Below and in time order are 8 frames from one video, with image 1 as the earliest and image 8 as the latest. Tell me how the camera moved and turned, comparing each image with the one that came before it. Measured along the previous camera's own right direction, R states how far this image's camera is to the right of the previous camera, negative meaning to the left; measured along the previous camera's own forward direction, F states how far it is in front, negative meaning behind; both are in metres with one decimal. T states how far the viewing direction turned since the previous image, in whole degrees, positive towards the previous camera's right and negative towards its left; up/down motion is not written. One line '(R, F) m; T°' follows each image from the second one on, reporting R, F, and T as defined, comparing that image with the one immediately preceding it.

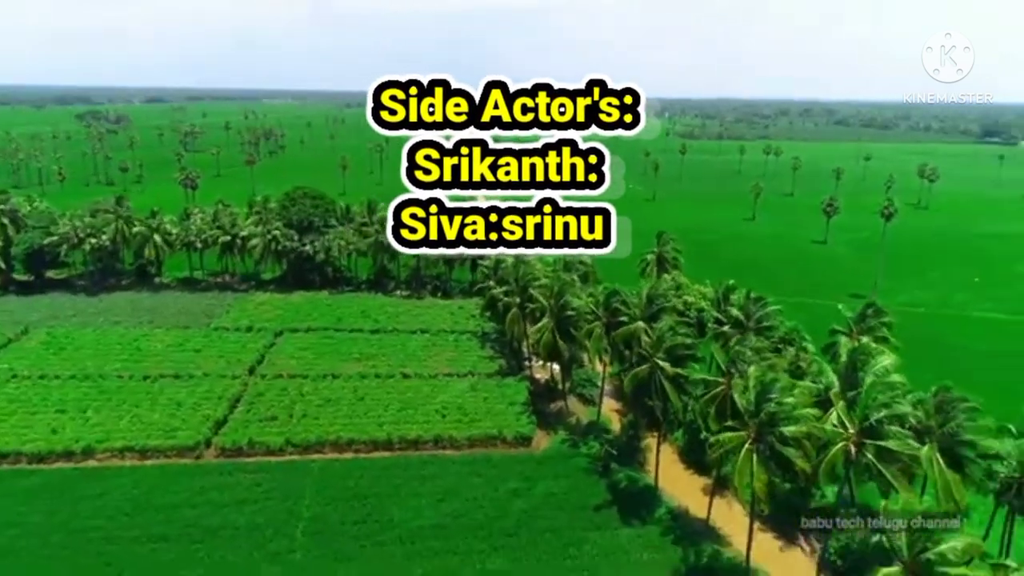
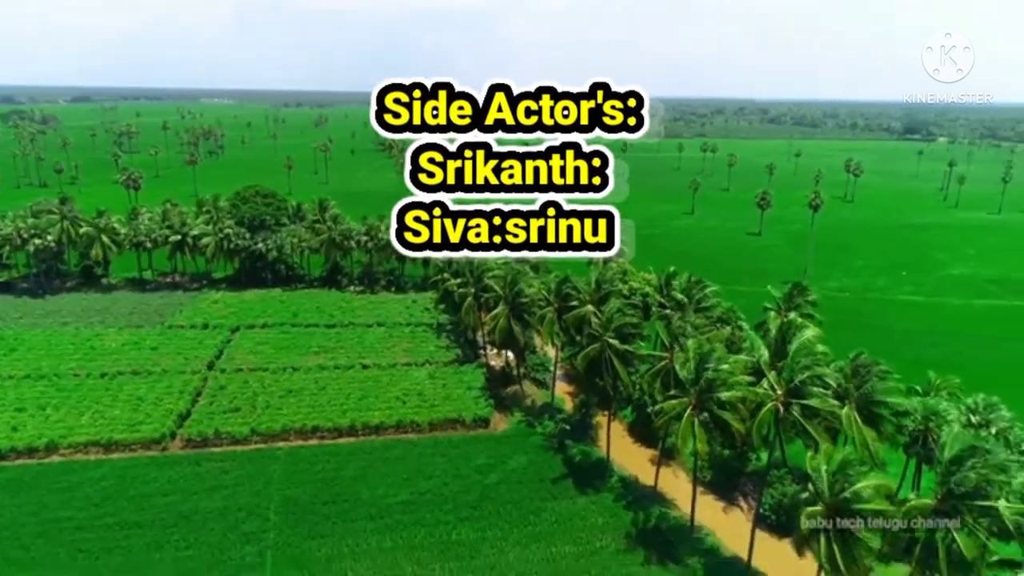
(-0.8, -2.6) m; +4°
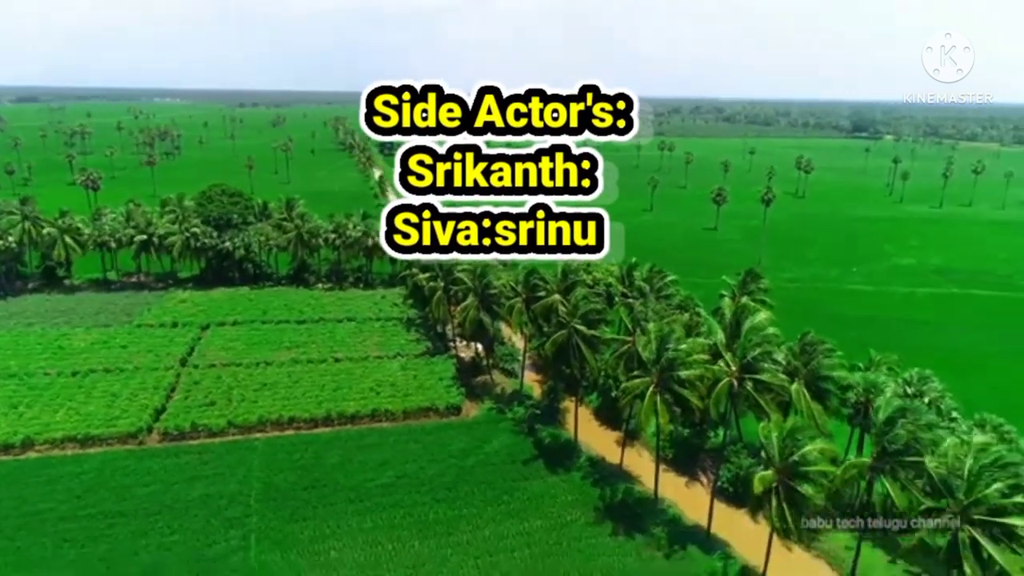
(-0.6, -2.1) m; +3°
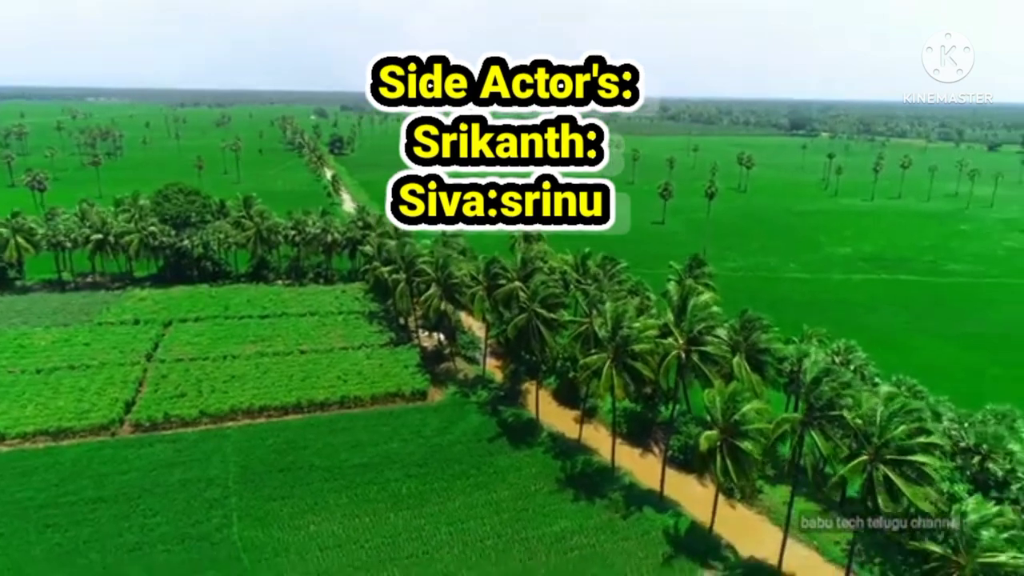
(-0.8, -2.8) m; +4°
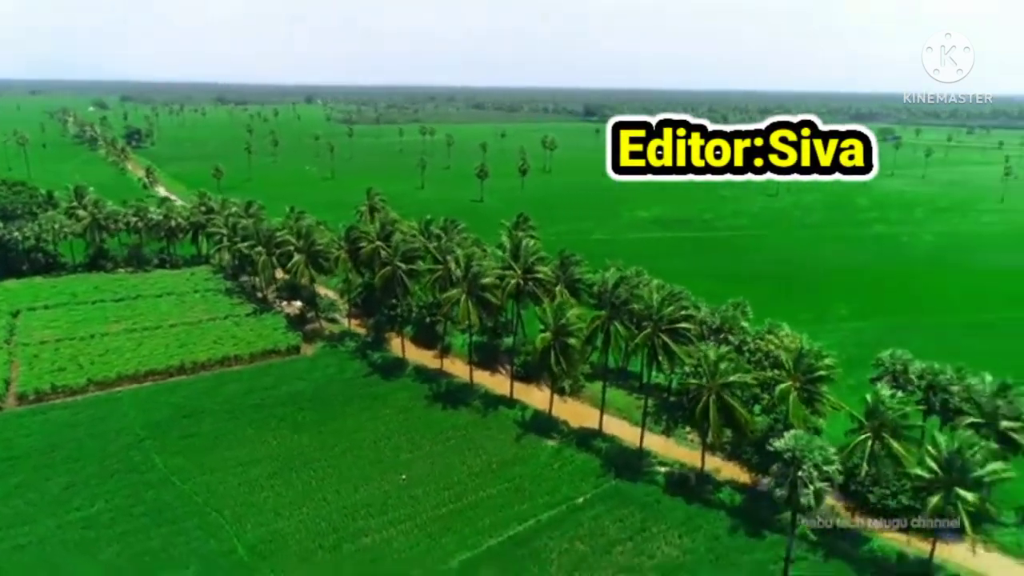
(-4.2, -10.2) m; +15°
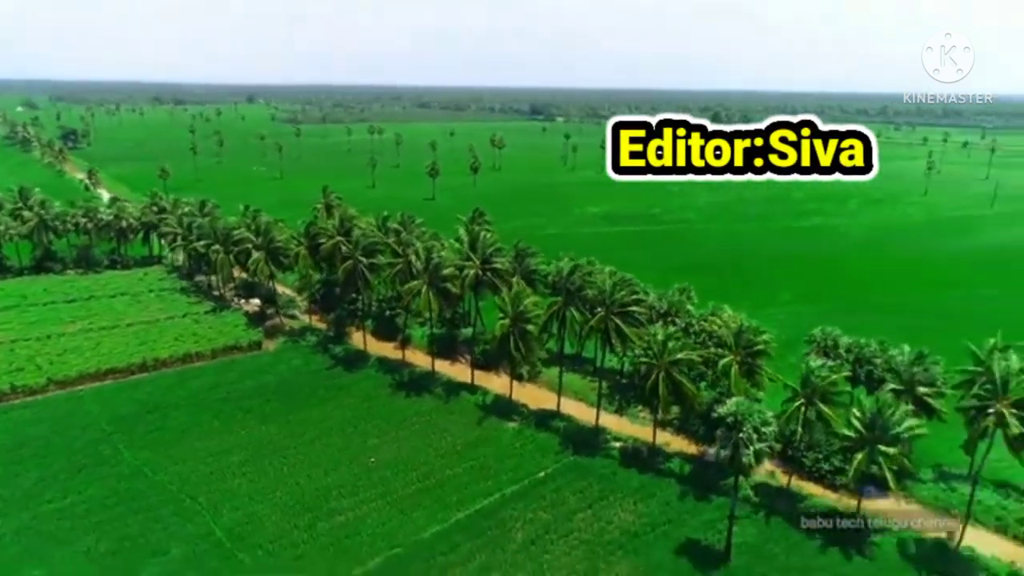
(-0.8, -2.4) m; +4°
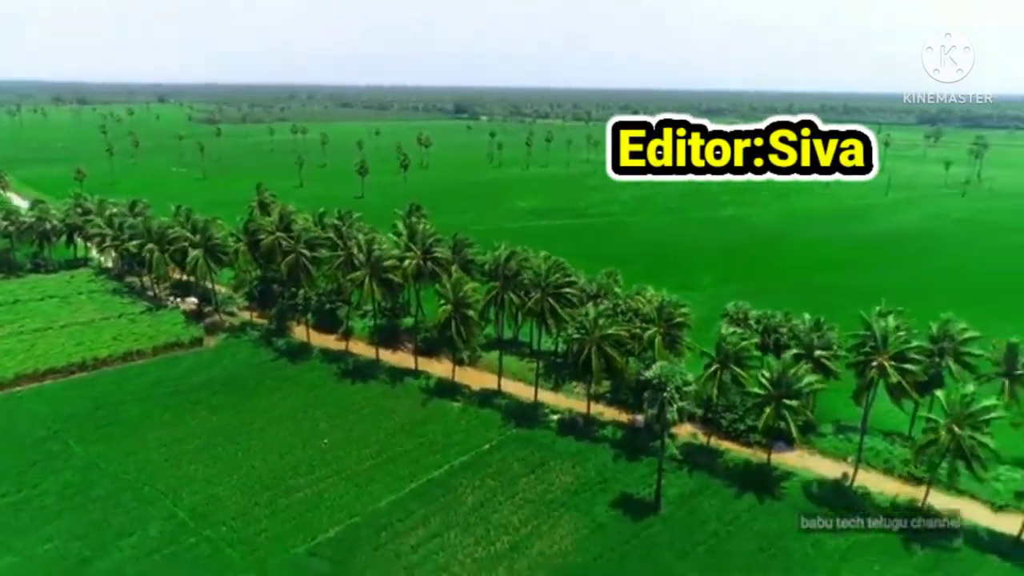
(-1.0, -3.3) m; +6°
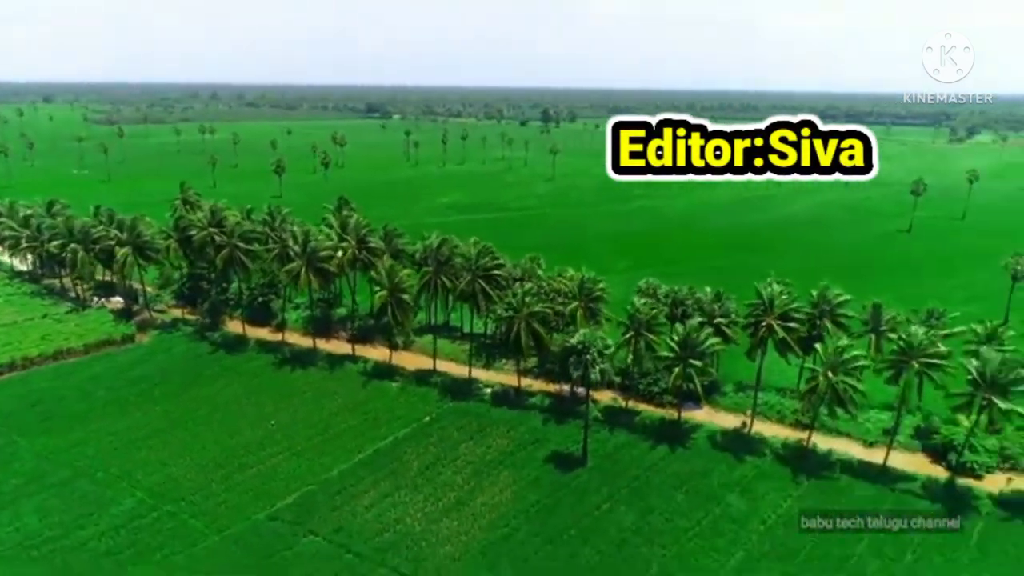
(-1.3, -4.2) m; +7°
